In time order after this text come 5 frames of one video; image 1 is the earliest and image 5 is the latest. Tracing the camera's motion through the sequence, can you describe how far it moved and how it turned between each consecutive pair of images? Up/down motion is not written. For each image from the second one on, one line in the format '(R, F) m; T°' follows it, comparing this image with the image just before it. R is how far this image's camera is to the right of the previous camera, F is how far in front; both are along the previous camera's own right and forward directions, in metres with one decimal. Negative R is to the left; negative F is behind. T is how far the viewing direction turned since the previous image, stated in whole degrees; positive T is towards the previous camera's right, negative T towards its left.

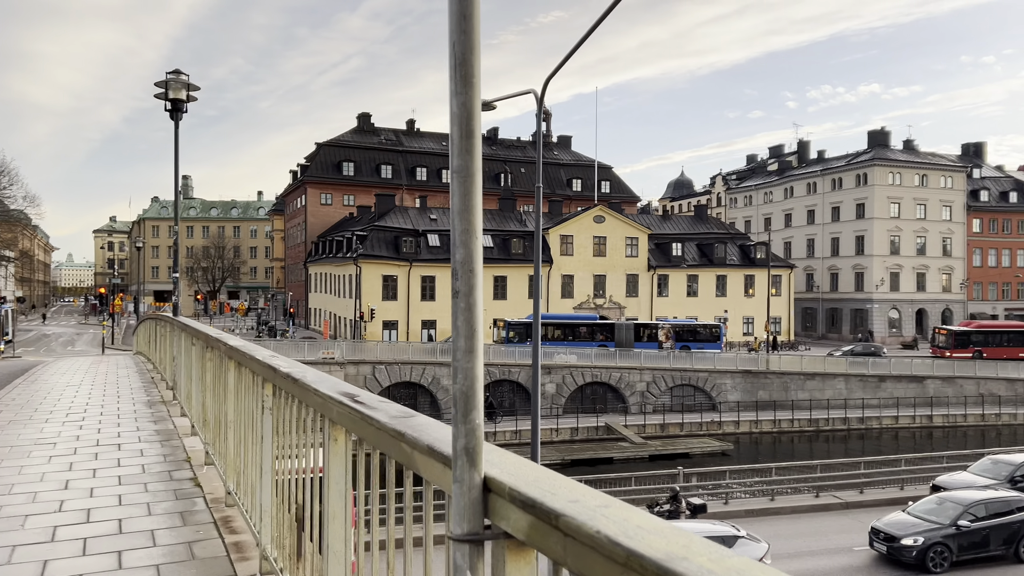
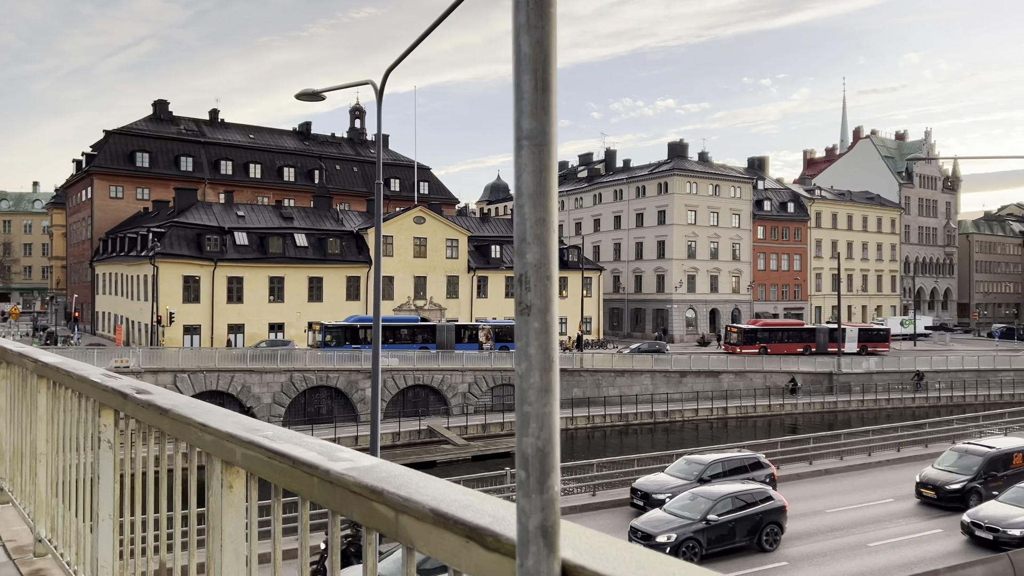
(-0.4, +0.5) m; +13°
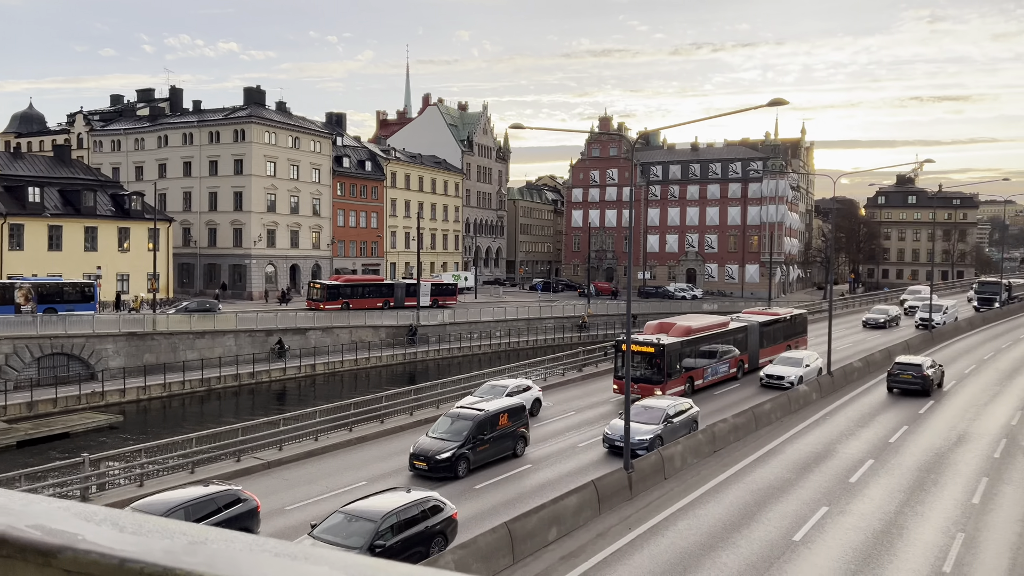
(-1.0, +1.4) m; +30°
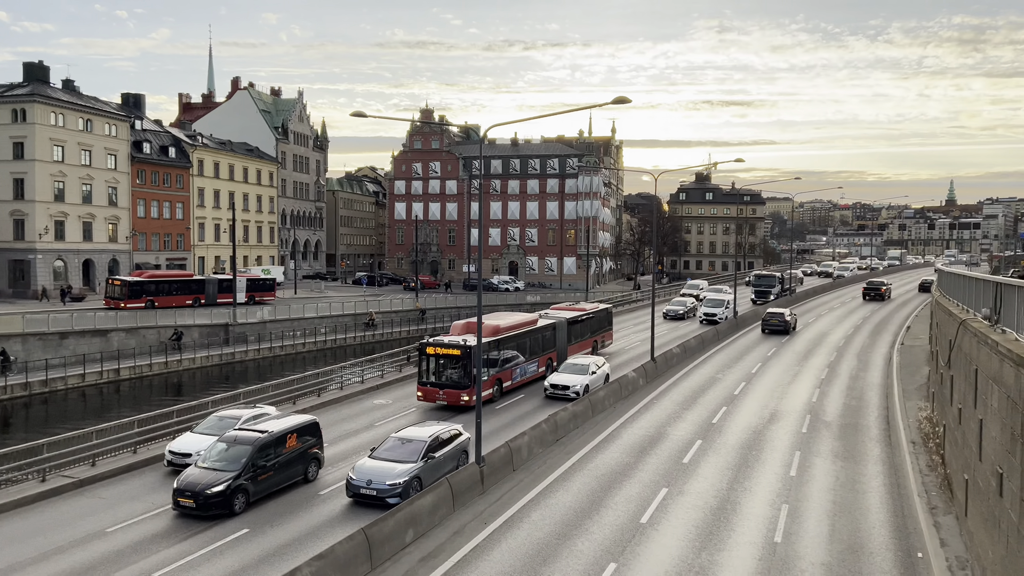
(-0.7, +0.5) m; +13°
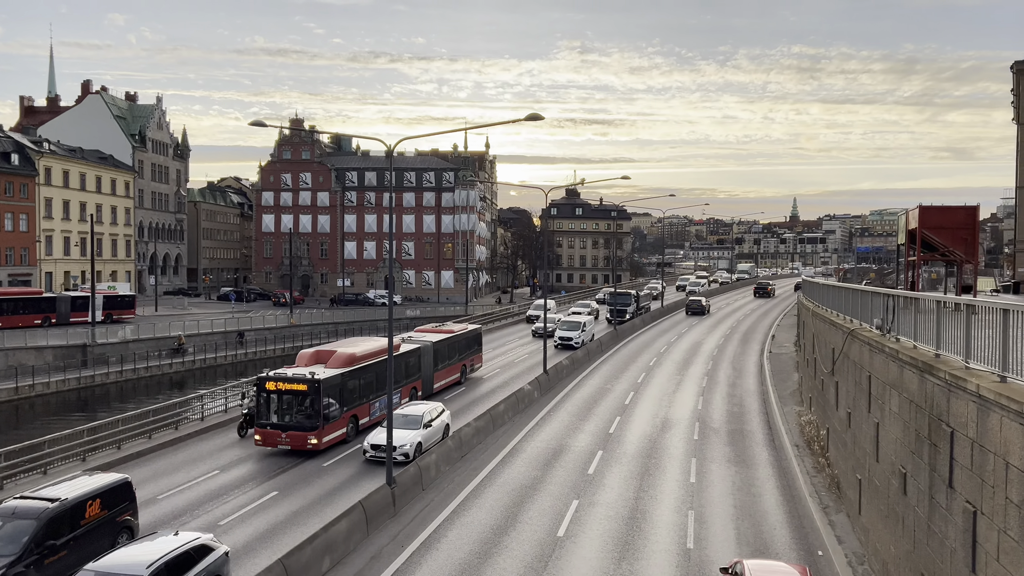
(-1.0, +0.2) m; +9°
